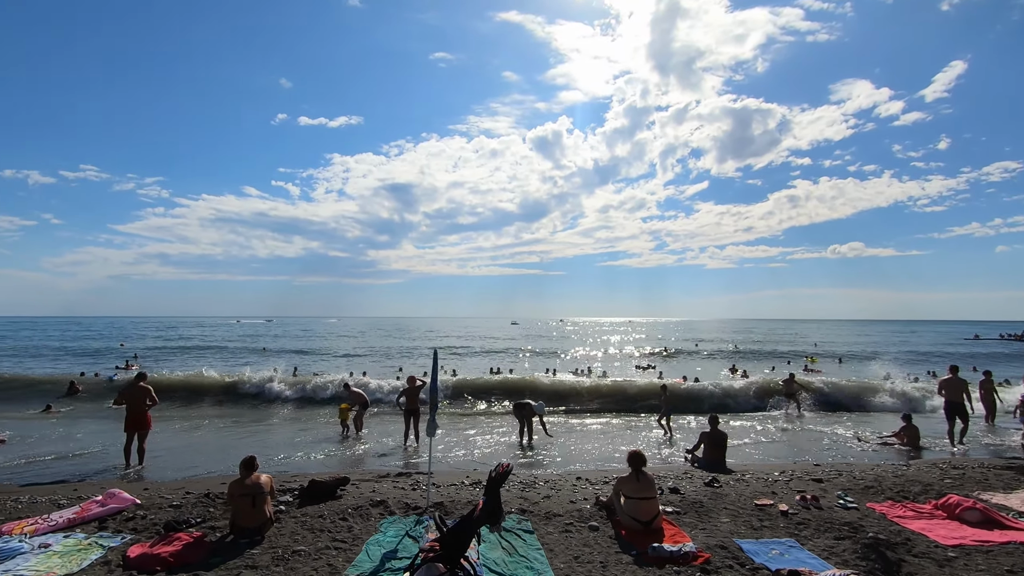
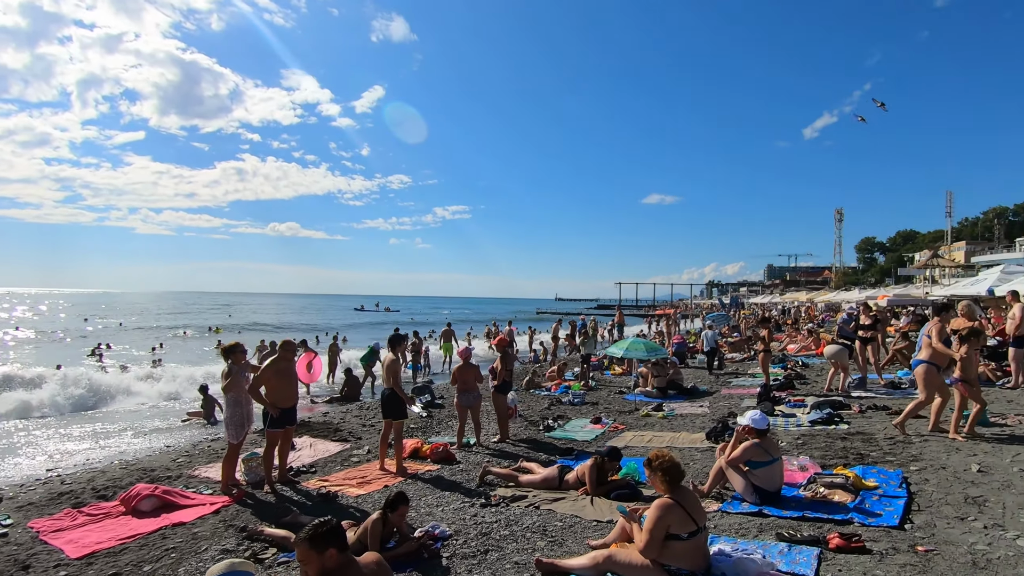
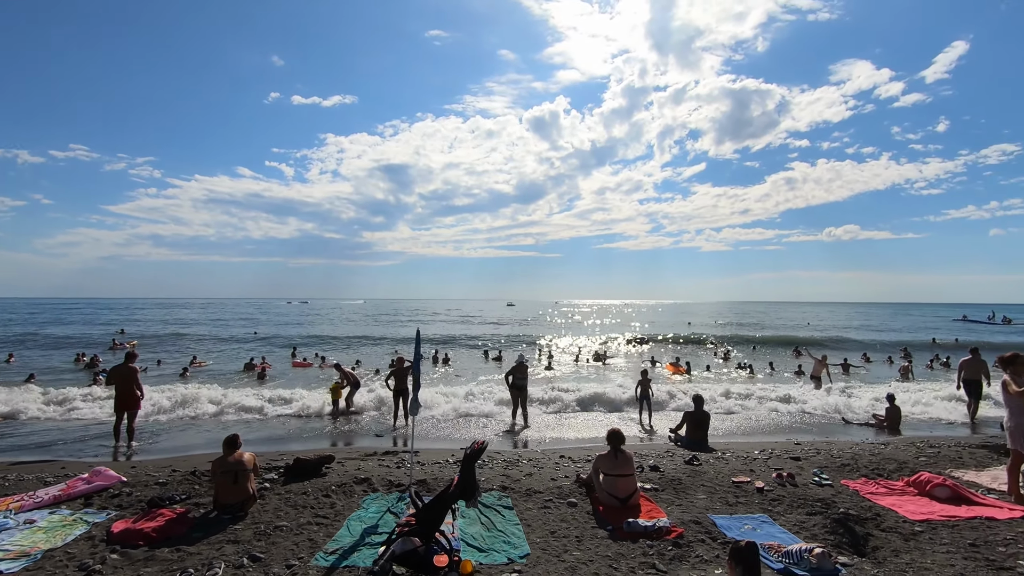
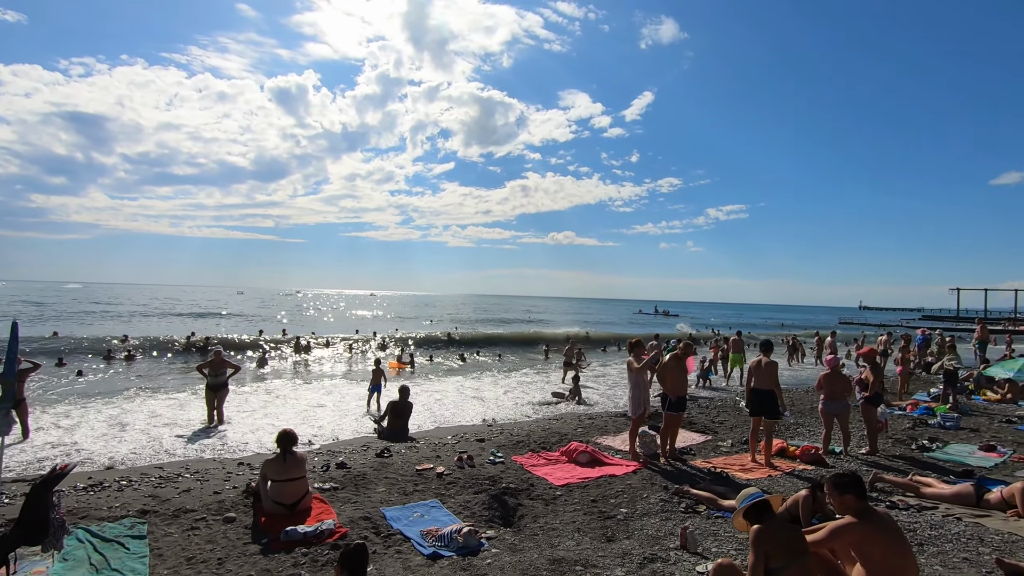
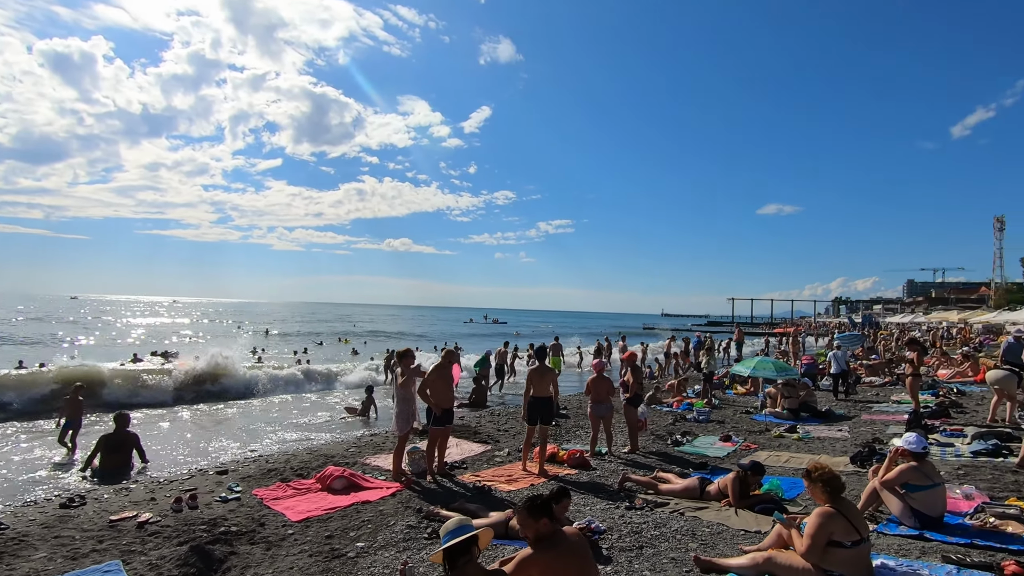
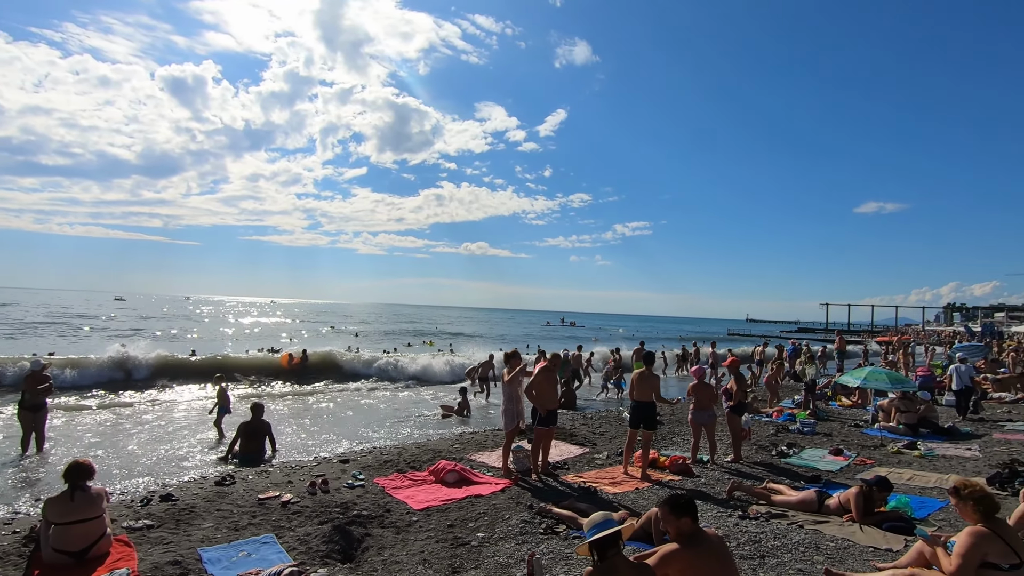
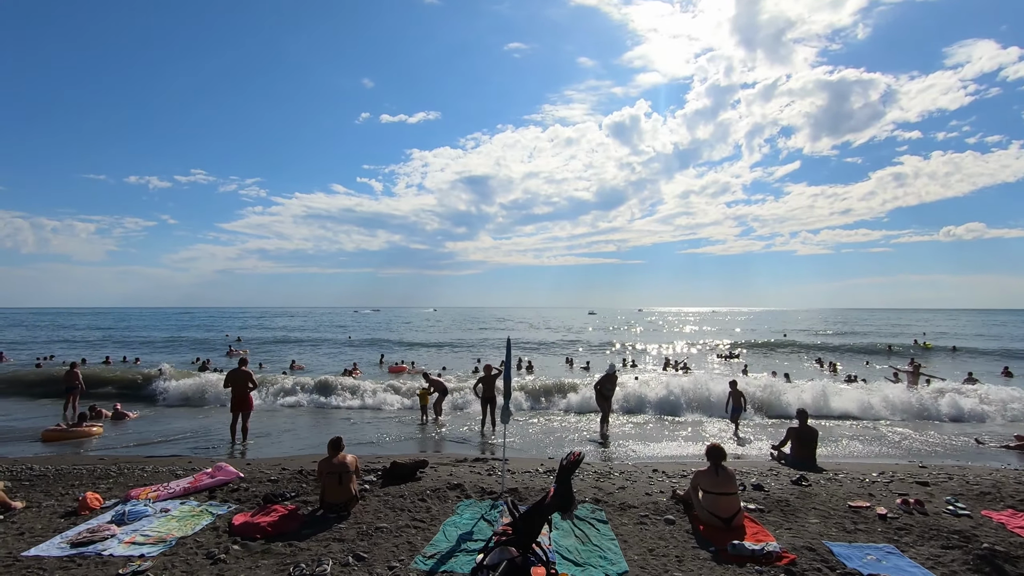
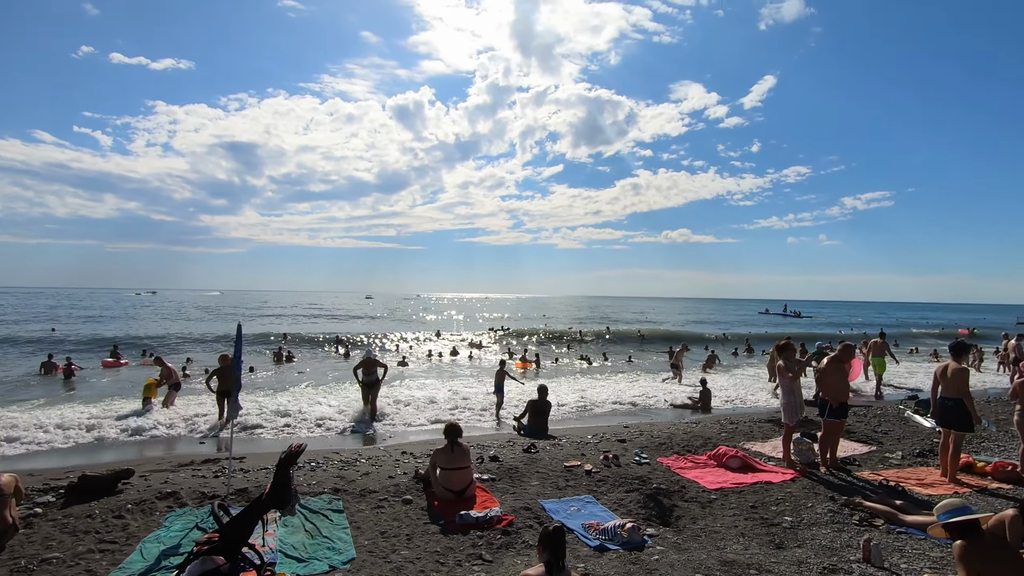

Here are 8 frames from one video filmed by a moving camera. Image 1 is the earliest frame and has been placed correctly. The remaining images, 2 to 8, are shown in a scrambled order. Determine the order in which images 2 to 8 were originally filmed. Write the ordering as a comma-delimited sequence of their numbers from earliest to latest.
7, 3, 8, 4, 6, 5, 2
